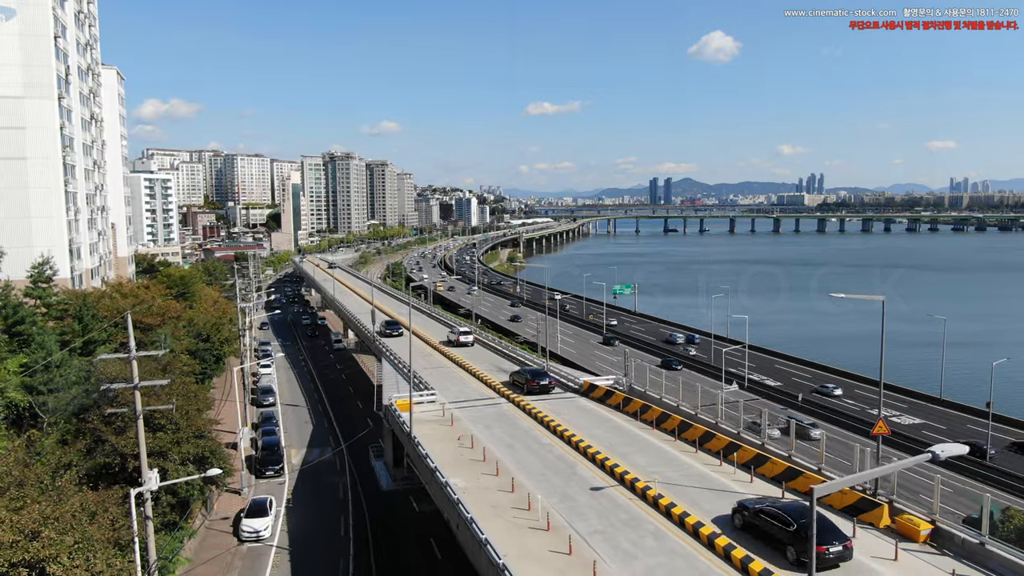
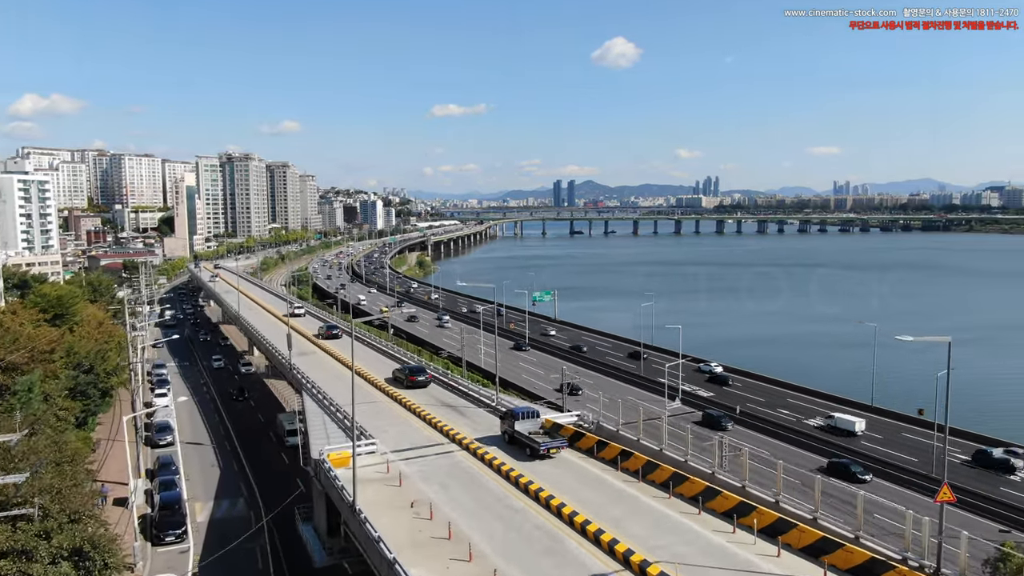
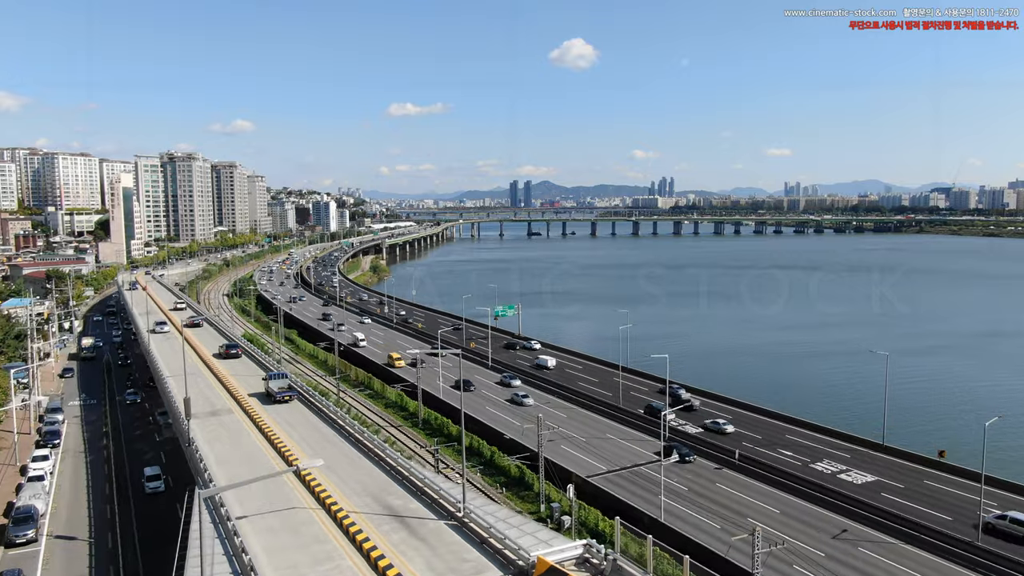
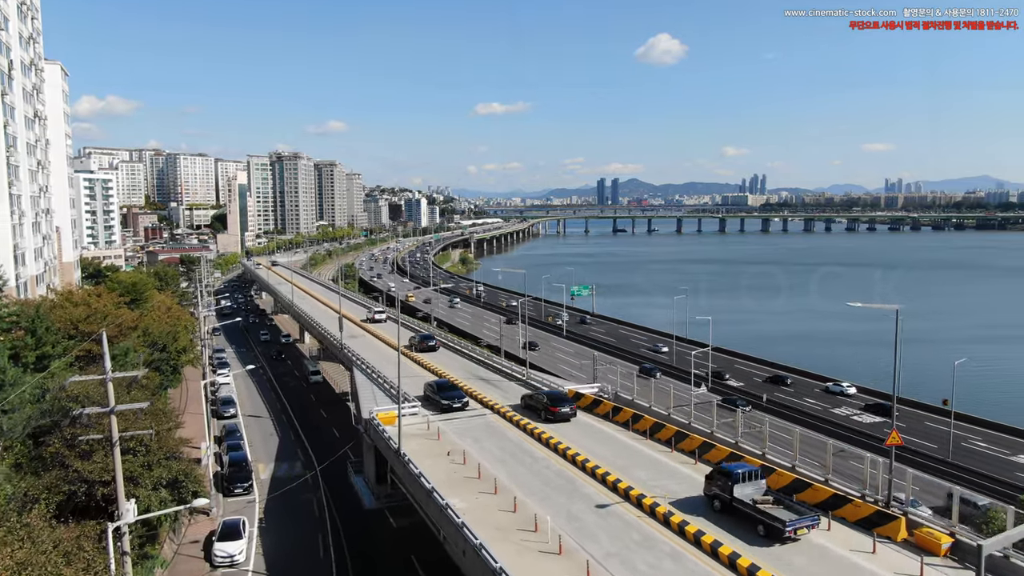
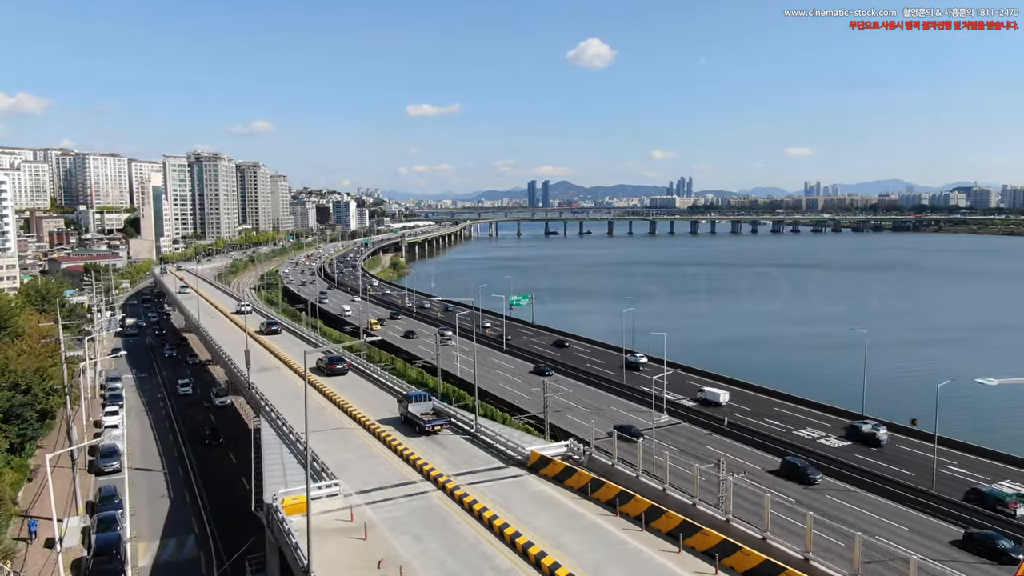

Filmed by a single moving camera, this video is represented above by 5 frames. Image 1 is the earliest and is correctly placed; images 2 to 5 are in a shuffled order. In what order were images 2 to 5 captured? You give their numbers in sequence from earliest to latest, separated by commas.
4, 2, 5, 3
